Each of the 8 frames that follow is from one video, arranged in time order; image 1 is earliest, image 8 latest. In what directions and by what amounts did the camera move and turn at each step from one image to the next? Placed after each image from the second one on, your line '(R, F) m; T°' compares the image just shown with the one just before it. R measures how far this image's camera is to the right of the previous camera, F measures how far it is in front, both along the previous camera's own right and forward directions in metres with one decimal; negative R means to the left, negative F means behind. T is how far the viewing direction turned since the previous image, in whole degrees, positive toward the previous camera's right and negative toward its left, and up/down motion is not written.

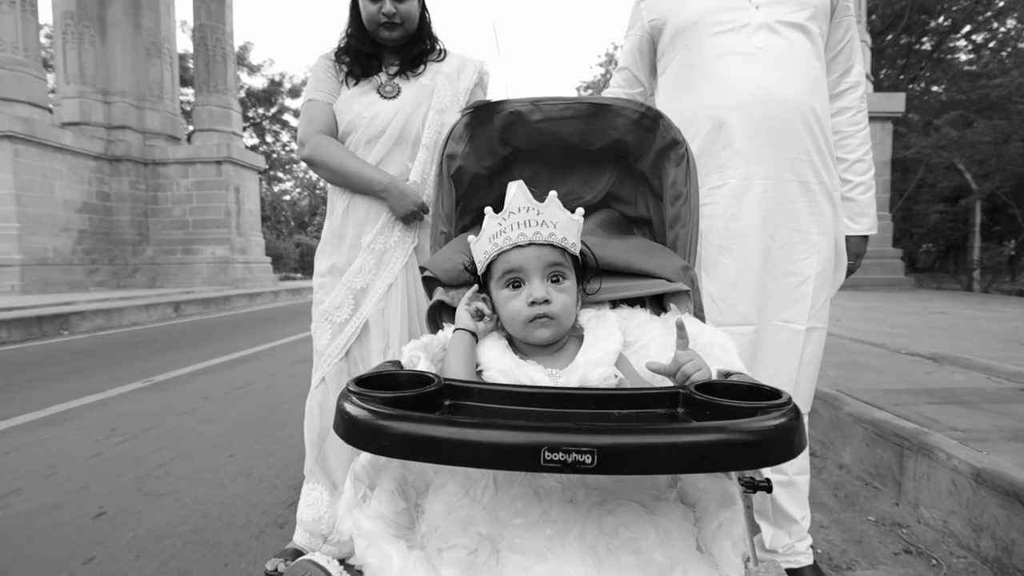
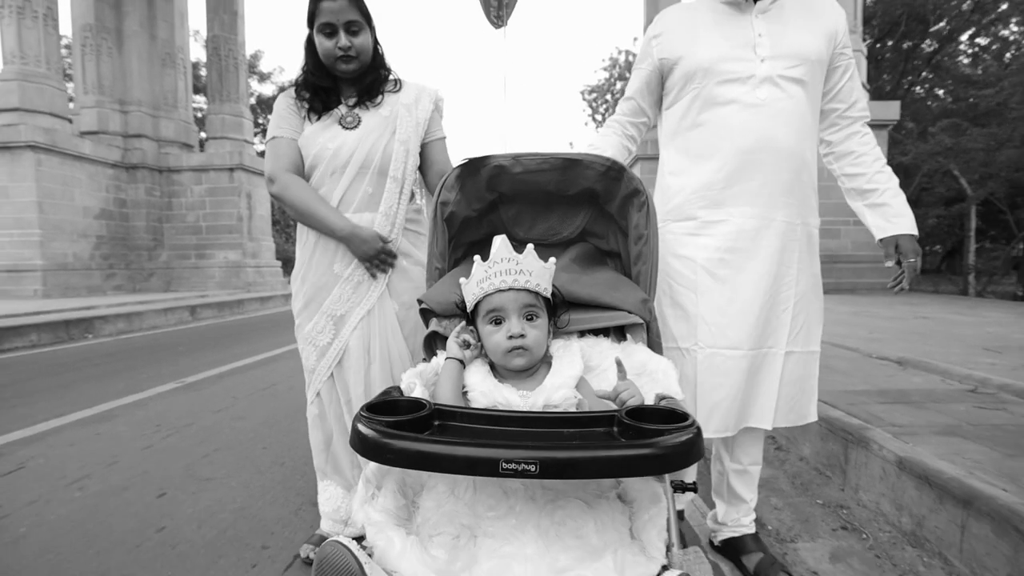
(0.0, -0.3) m; -1°
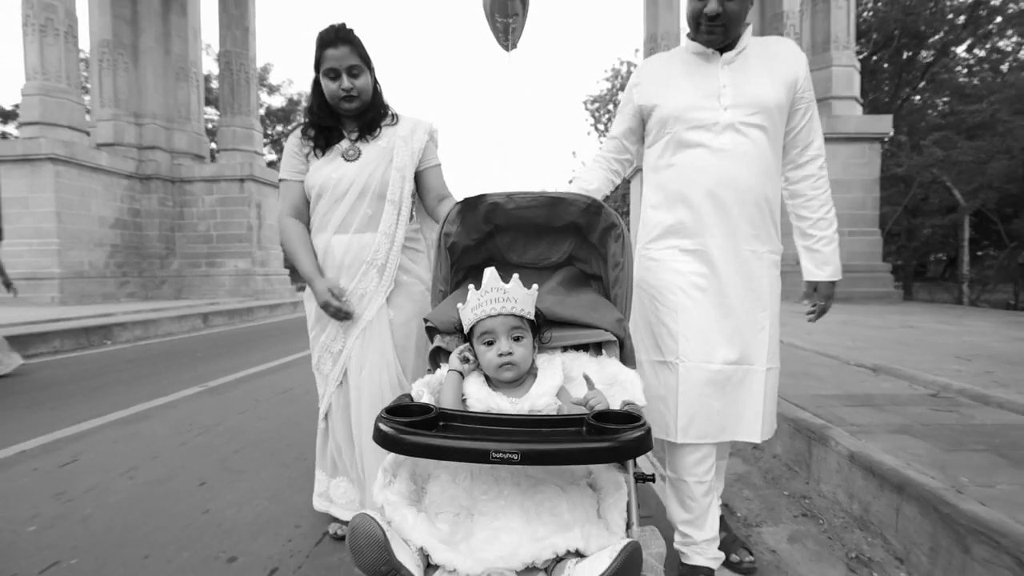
(0.0, -0.3) m; 0°
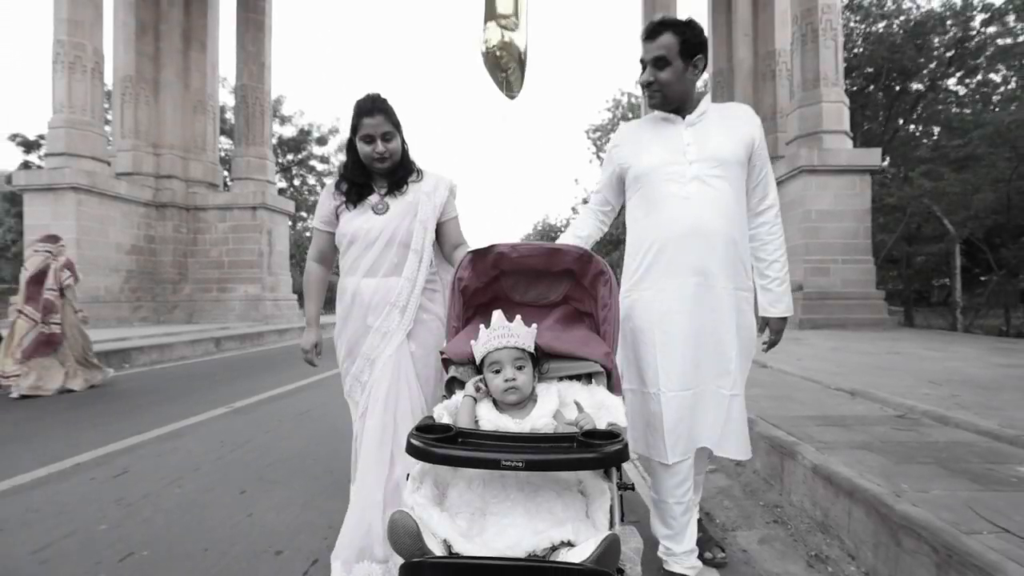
(0.0, -0.3) m; 0°
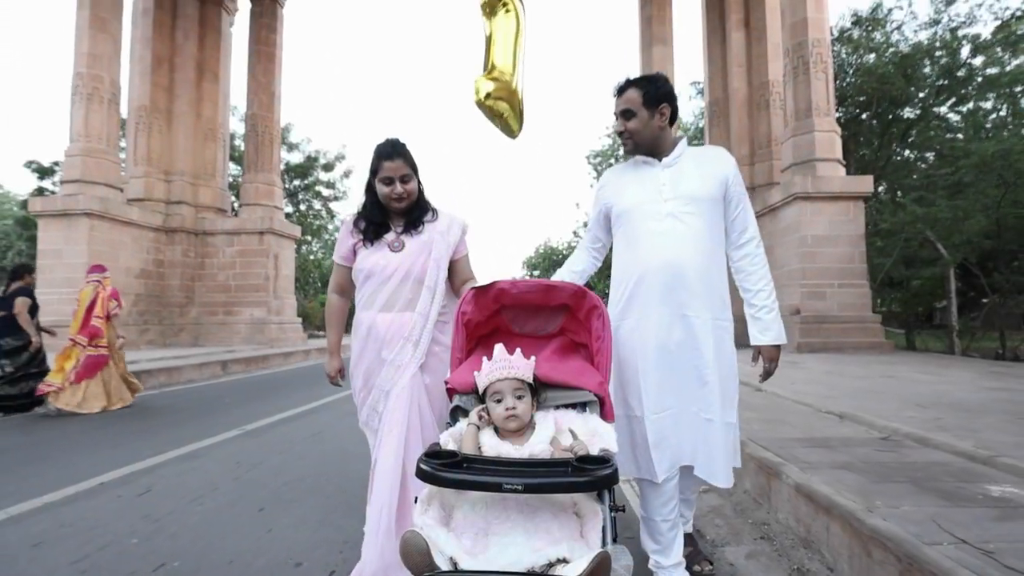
(0.0, -0.2) m; 0°
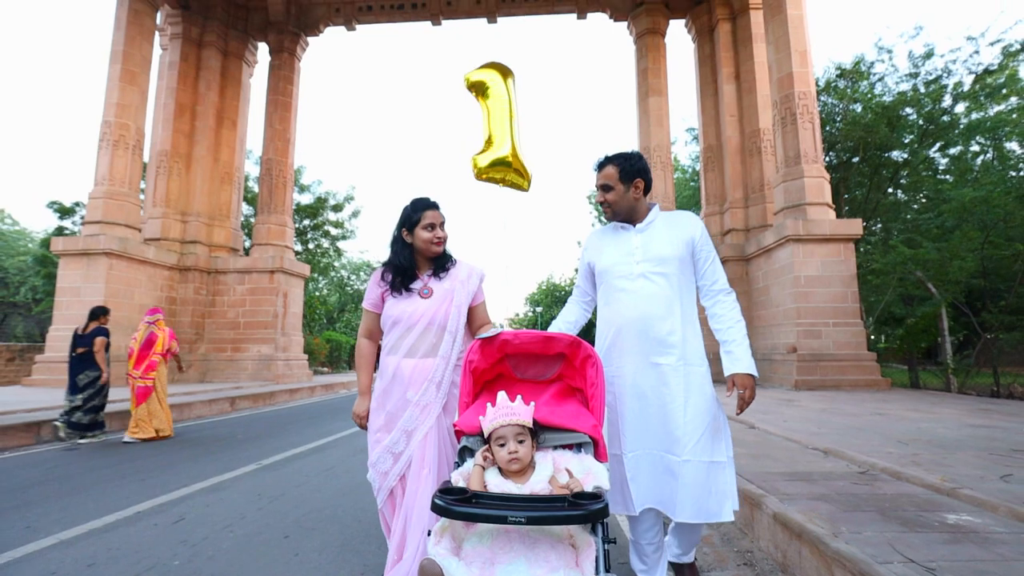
(0.0, -0.4) m; 0°
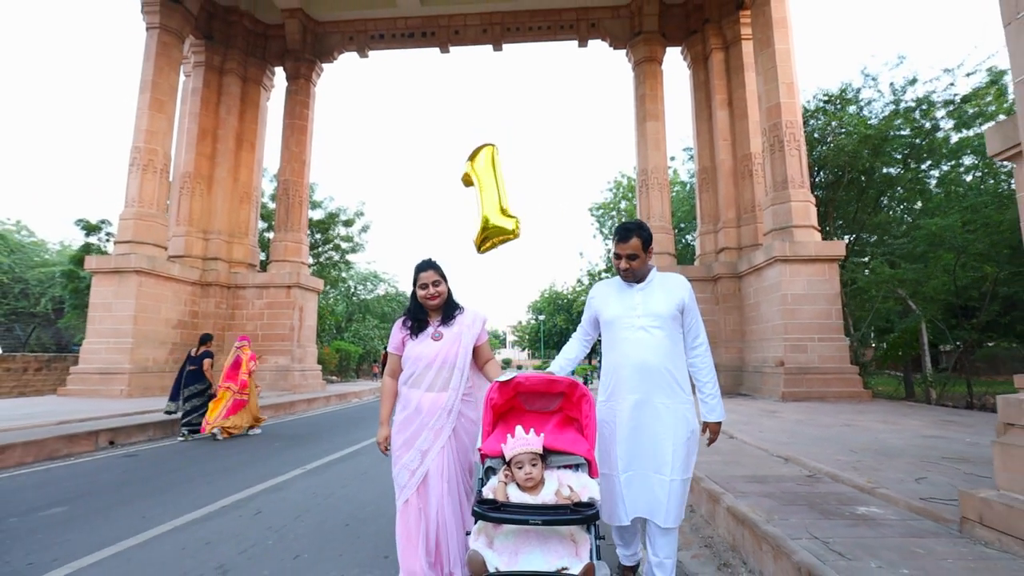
(-0.1, -0.9) m; 0°
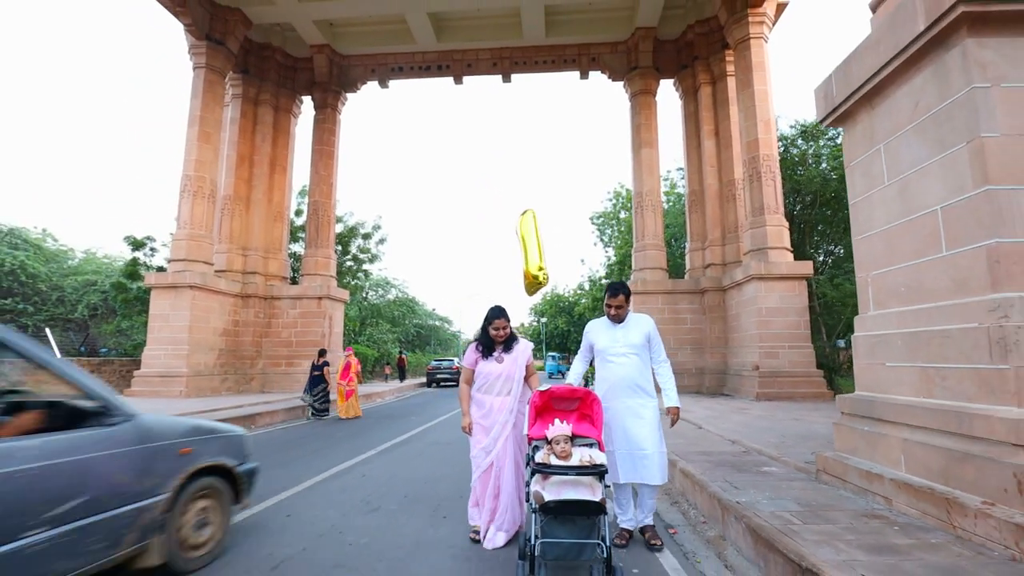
(-0.3, -2.0) m; 0°
